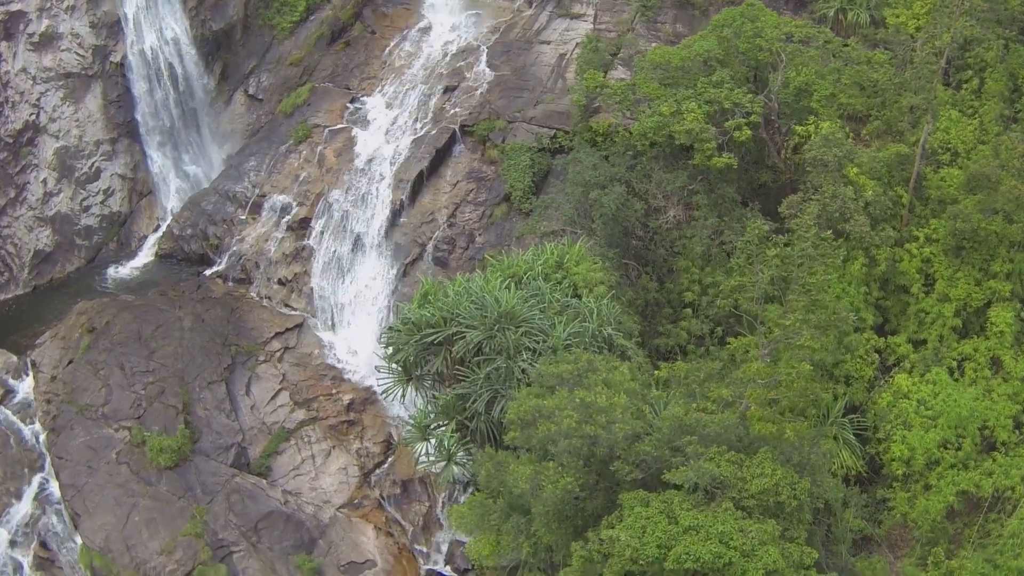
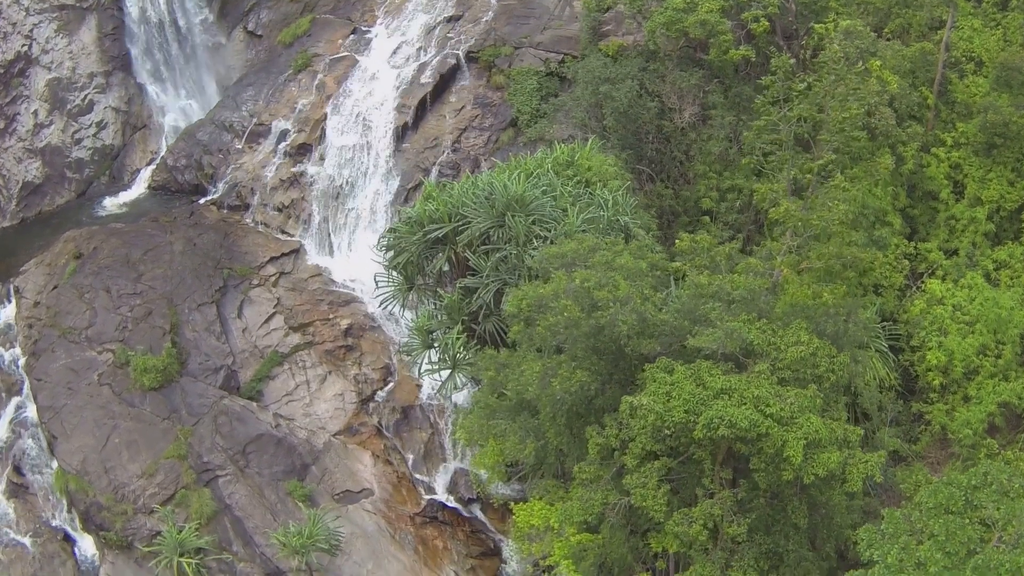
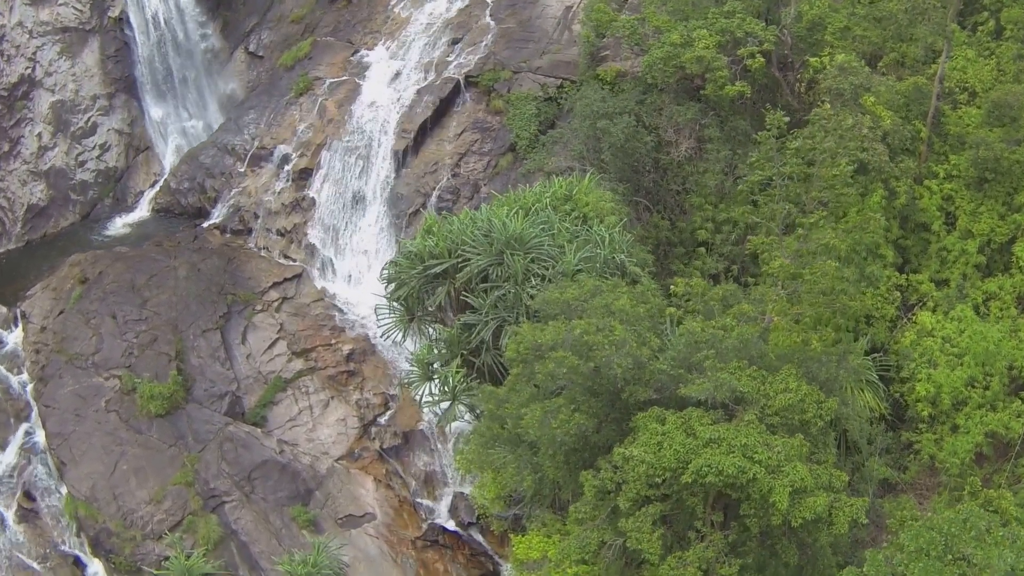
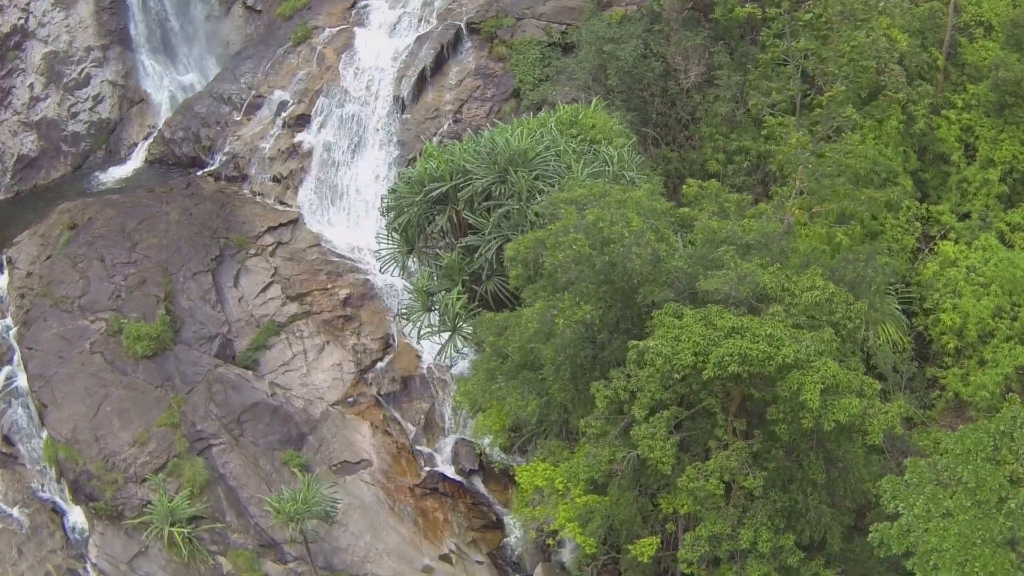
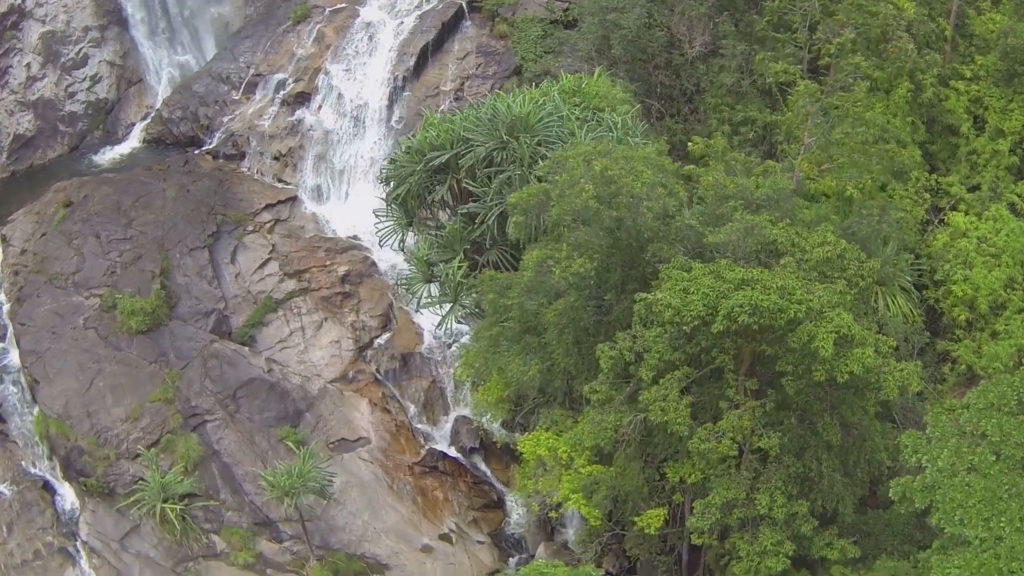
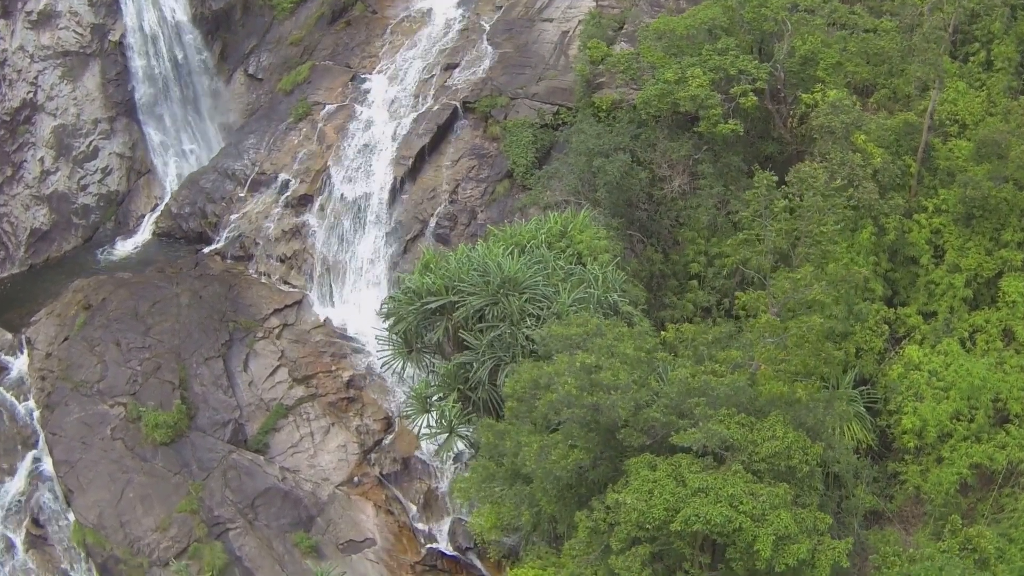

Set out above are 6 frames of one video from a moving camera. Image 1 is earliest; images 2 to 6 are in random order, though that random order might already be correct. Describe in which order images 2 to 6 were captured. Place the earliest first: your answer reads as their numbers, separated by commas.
6, 3, 2, 4, 5
